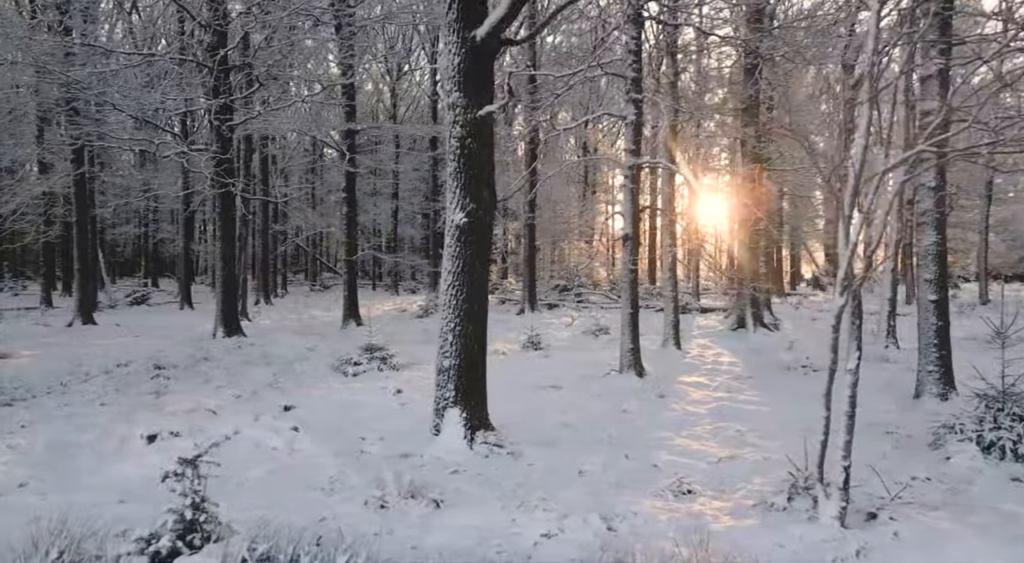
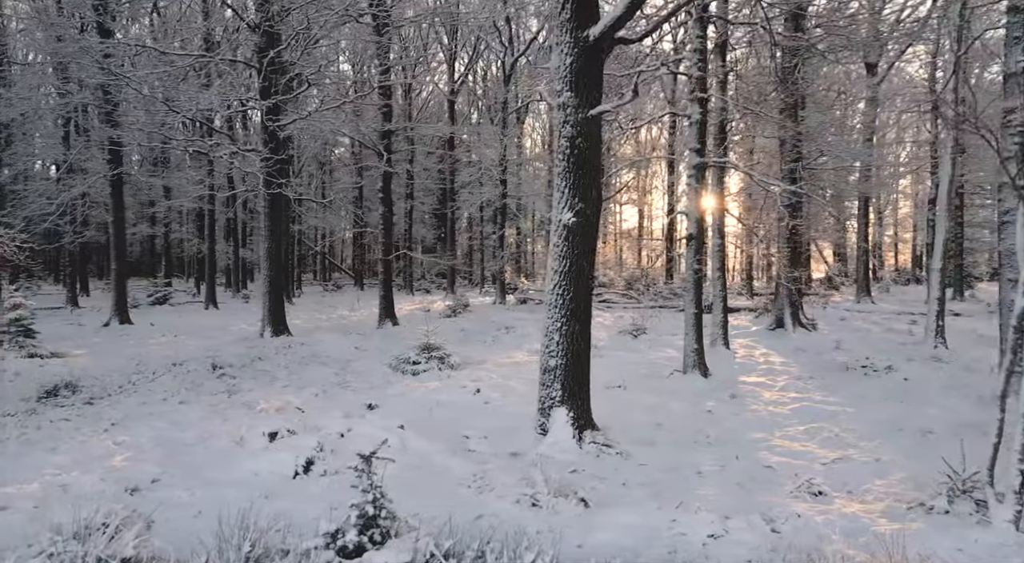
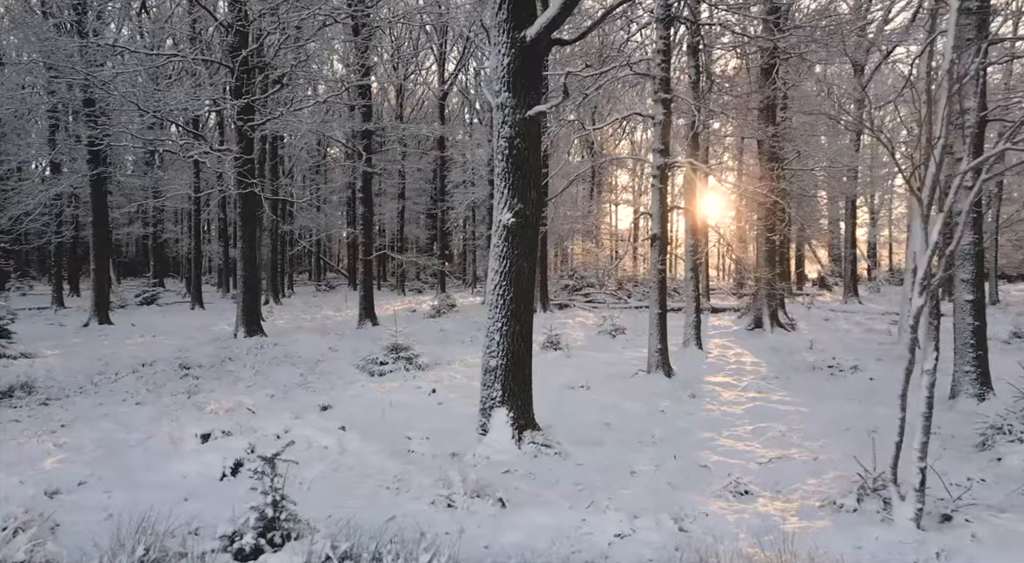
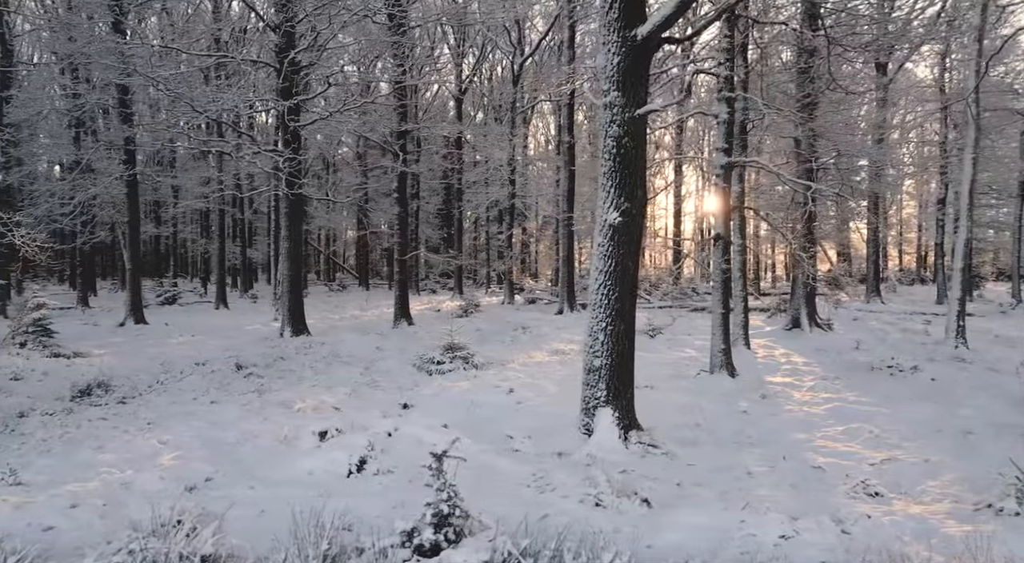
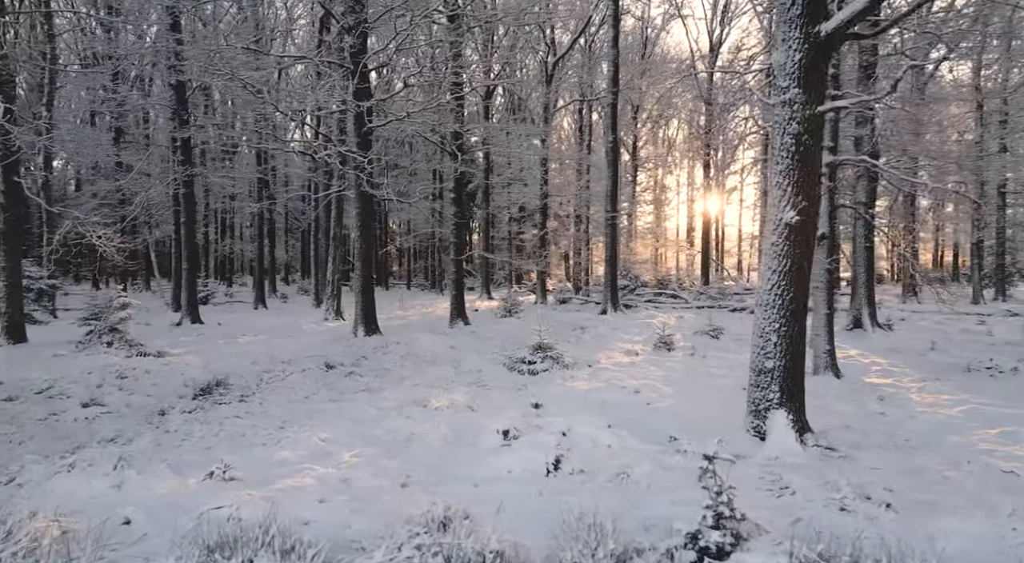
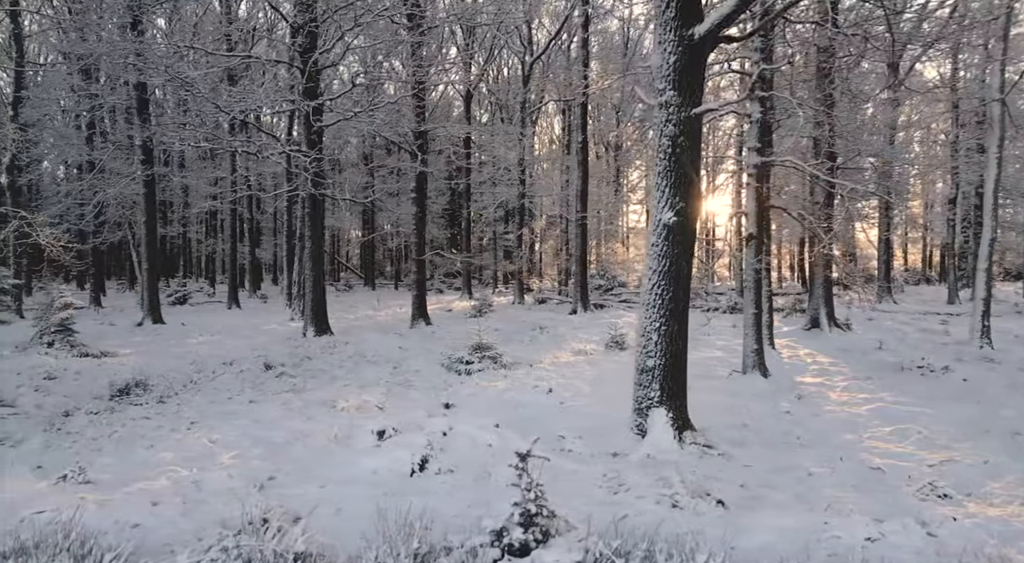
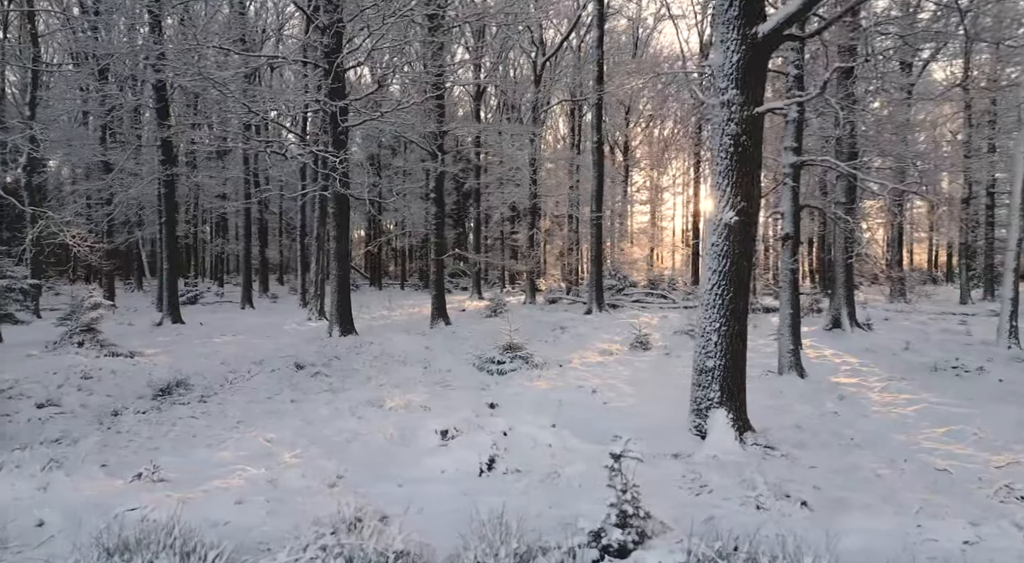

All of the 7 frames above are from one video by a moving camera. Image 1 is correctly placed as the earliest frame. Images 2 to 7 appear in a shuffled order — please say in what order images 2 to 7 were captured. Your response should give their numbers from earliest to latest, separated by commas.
3, 2, 4, 6, 7, 5
